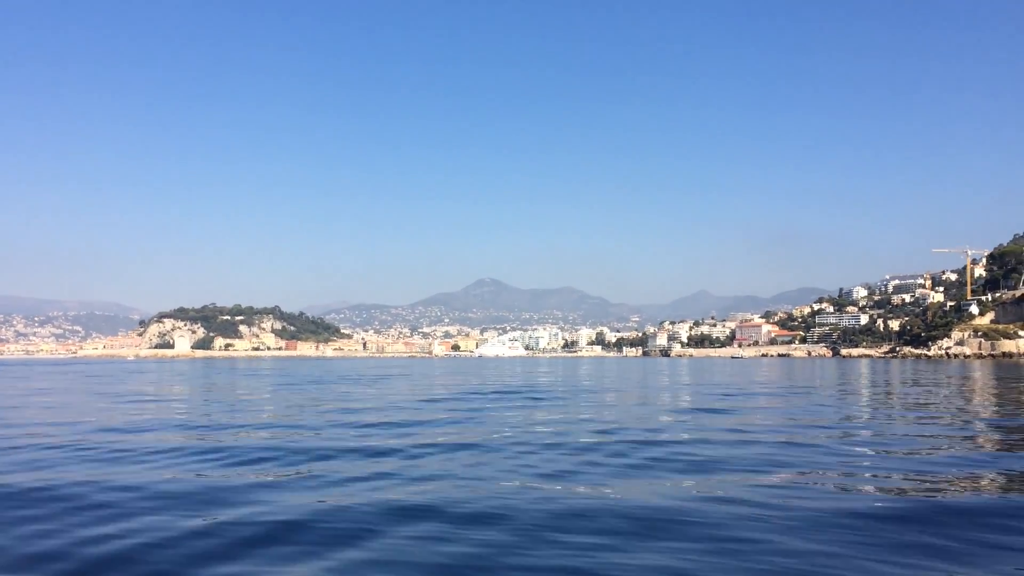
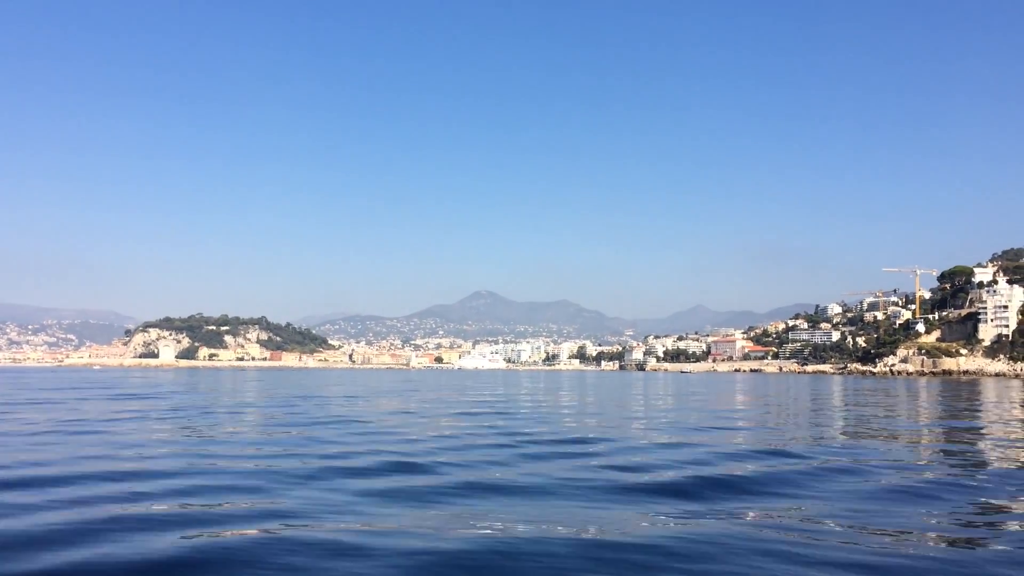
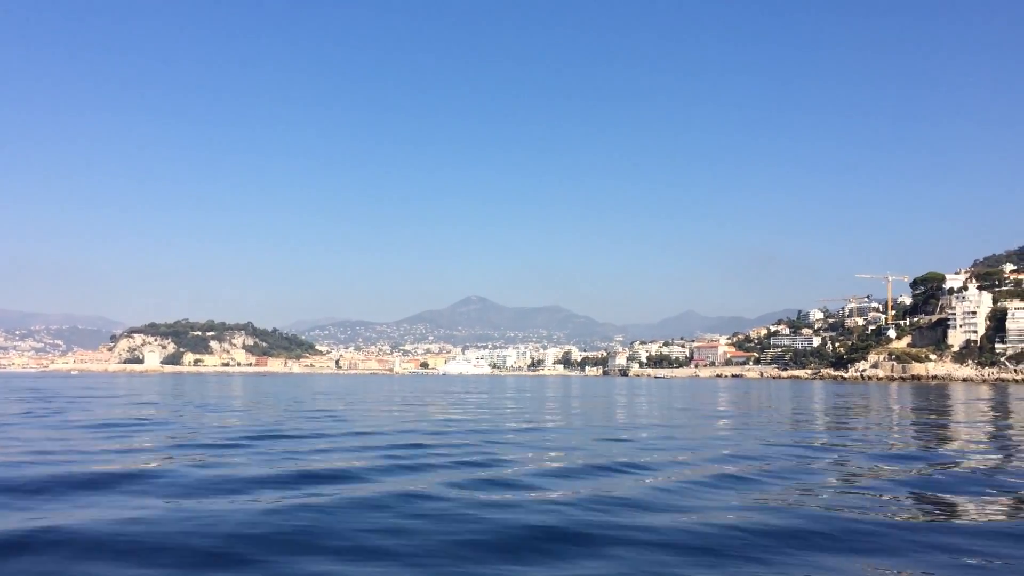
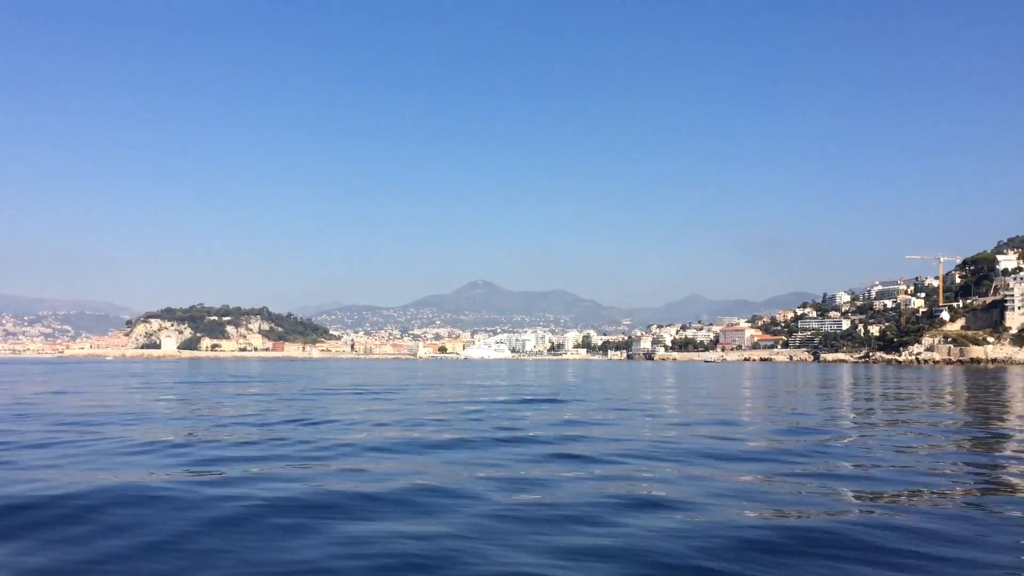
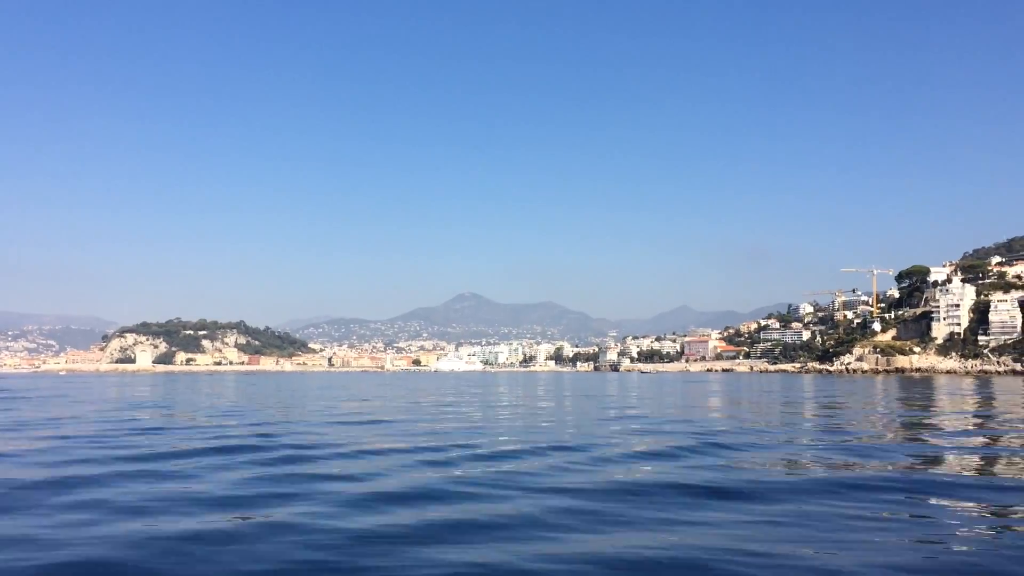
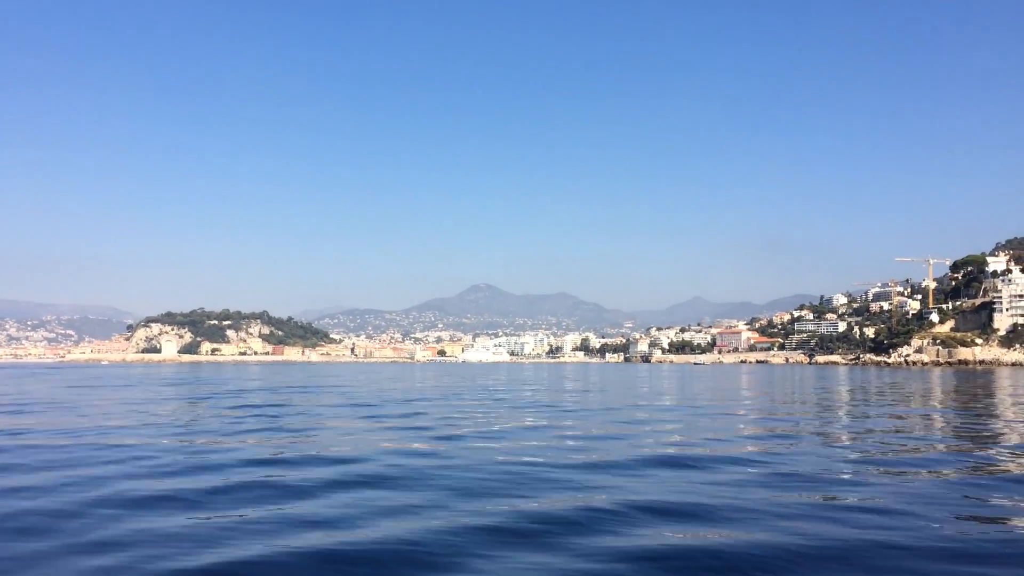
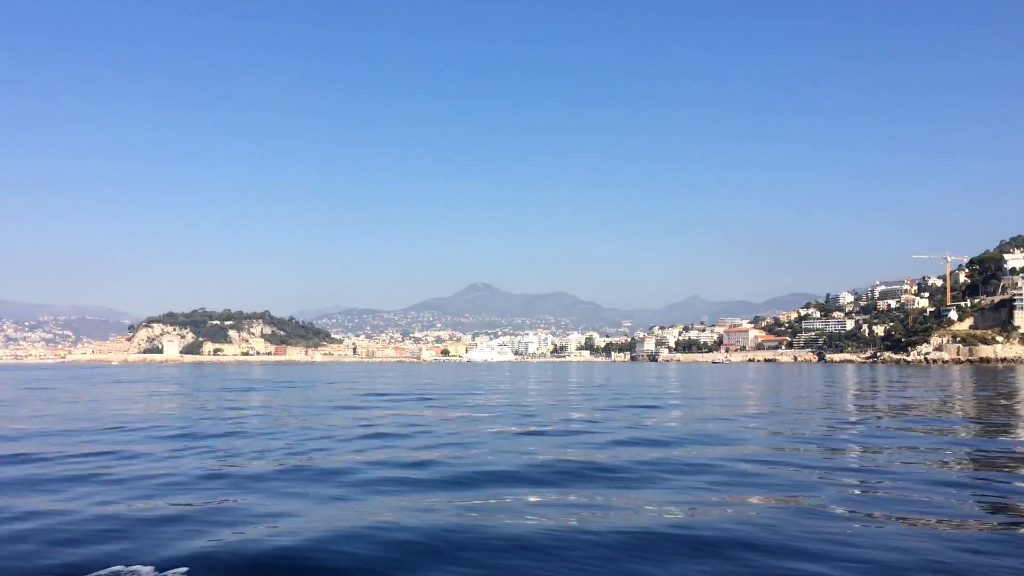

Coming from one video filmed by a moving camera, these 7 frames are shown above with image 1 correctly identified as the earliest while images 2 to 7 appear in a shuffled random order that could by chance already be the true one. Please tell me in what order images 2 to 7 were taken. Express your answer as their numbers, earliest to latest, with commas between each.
7, 4, 6, 2, 3, 5
